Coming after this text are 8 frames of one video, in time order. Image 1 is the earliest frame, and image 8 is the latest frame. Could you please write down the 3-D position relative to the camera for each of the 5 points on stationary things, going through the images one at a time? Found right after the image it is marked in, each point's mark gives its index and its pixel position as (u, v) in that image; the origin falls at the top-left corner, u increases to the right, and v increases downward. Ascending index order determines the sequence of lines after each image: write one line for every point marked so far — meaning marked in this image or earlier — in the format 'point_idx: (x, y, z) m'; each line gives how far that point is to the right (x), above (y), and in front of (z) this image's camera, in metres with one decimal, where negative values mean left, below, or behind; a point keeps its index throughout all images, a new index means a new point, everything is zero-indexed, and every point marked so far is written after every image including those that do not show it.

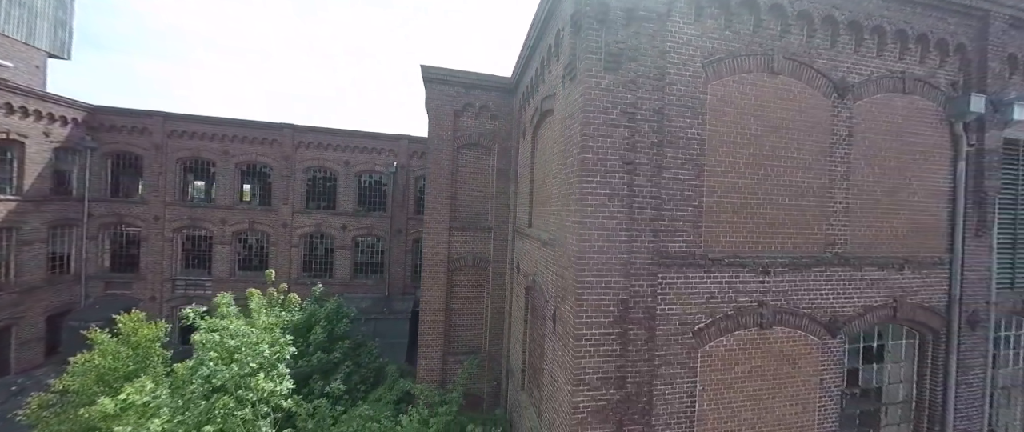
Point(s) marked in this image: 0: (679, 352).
0: (+2.1, -1.7, +5.1) m
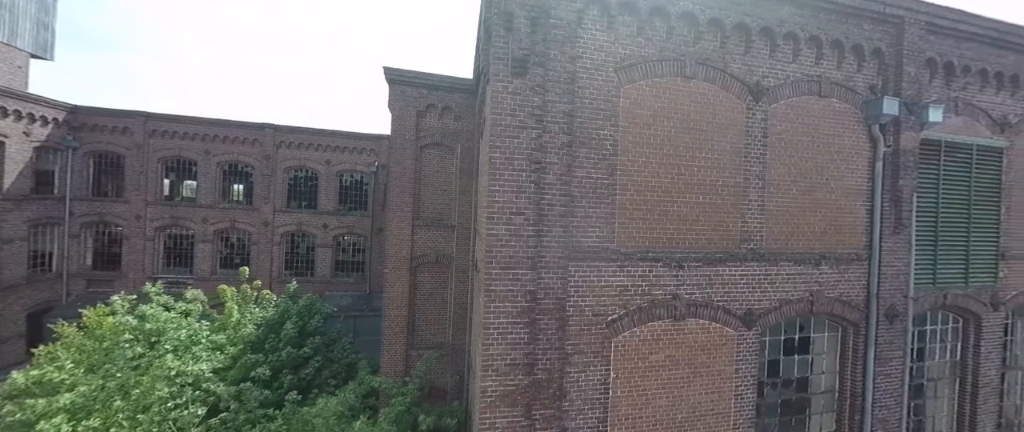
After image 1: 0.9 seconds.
0: (+1.1, -1.7, +5.4) m
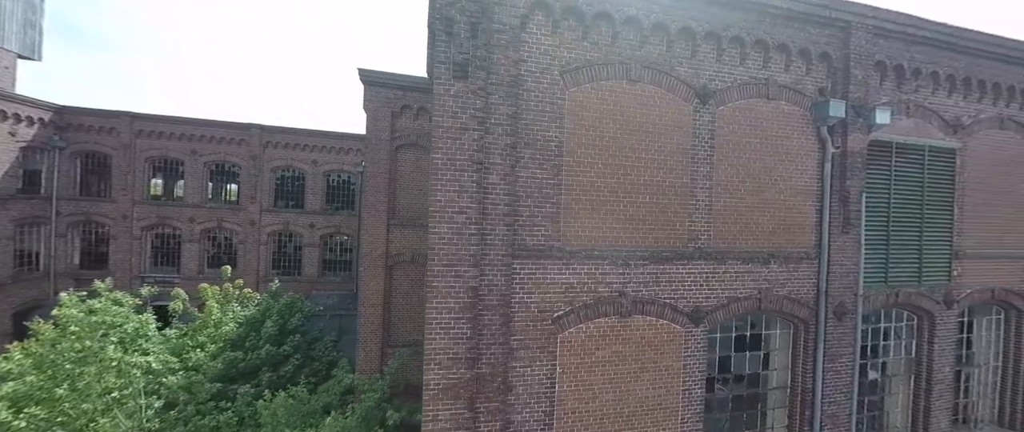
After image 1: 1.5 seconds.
0: (+0.3, -1.7, +5.6) m
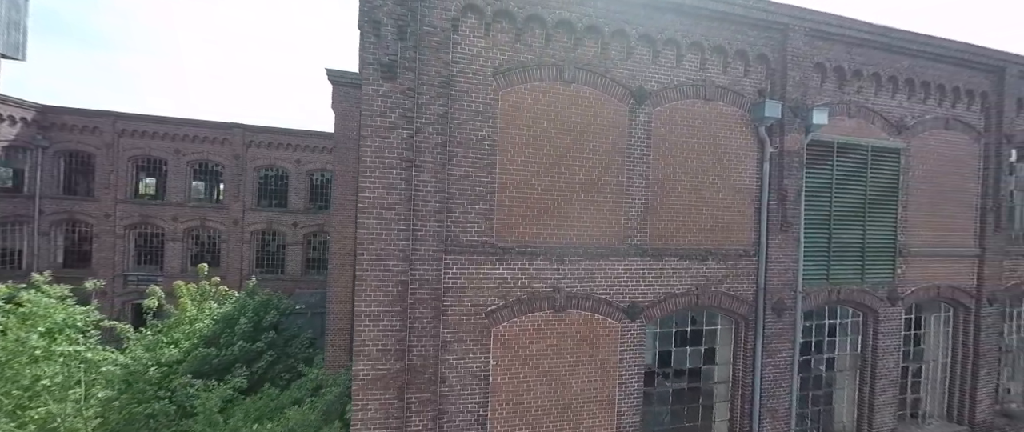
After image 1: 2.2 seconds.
0: (-0.6, -1.6, +5.7) m
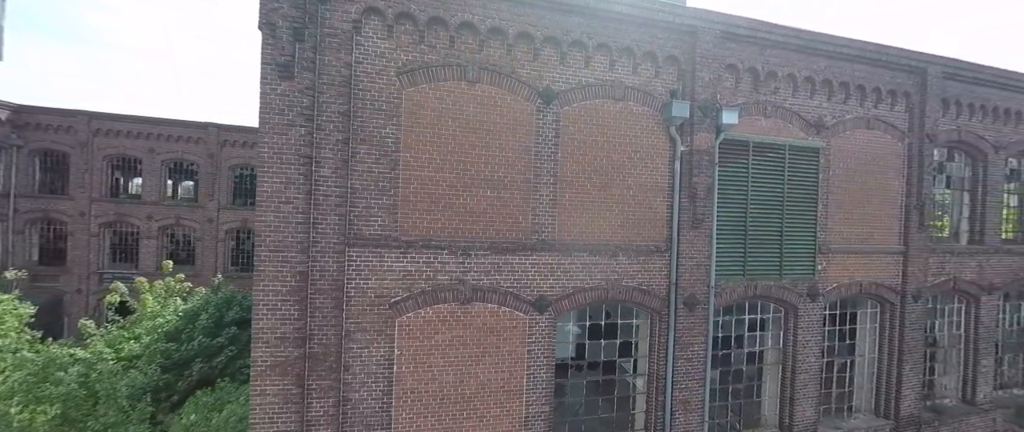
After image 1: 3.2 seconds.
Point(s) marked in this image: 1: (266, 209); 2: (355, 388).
0: (-2.1, -1.6, +5.9) m
1: (-3.3, +0.1, +5.3) m
2: (-2.3, -2.6, +5.9) m
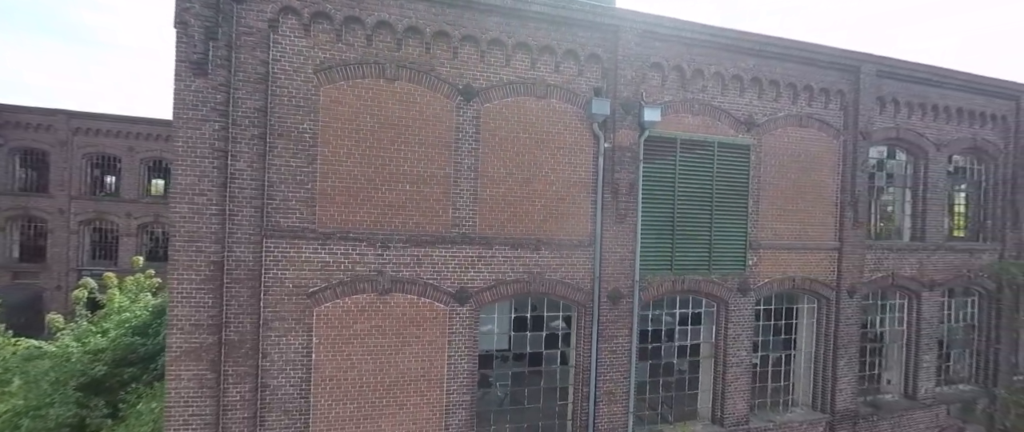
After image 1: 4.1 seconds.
0: (-3.4, -1.4, +6.1) m
1: (-4.6, +0.2, +5.5) m
2: (-3.7, -2.4, +6.1) m
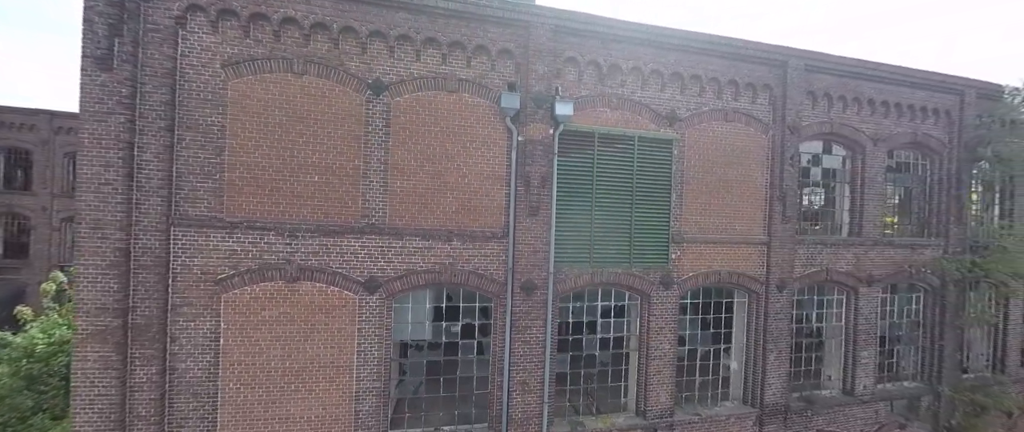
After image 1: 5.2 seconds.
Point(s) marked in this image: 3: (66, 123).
0: (-5.0, -1.3, +6.4) m
1: (-6.2, +0.4, +5.8) m
2: (-5.3, -2.3, +6.3) m
3: (-20.7, +4.3, +18.6) m
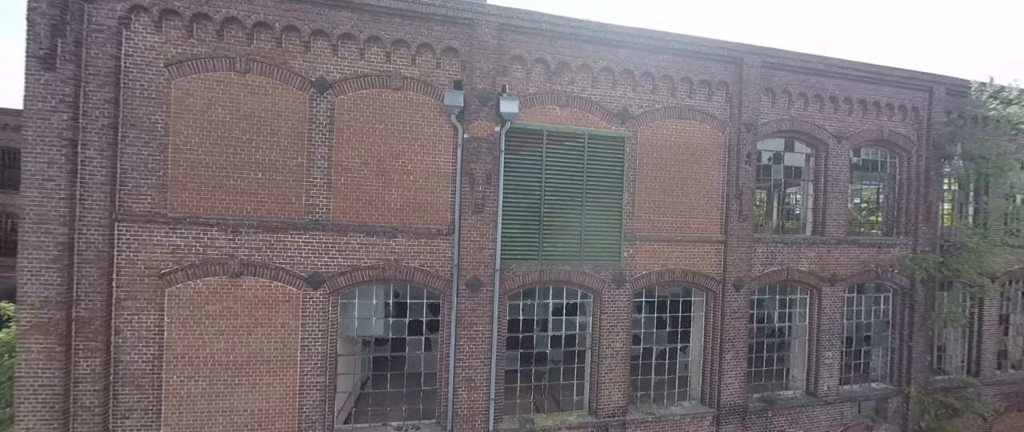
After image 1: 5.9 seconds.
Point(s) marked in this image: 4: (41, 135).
0: (-6.0, -1.2, +6.5) m
1: (-7.3, +0.5, +6.0) m
2: (-6.3, -2.2, +6.5) m
3: (-21.4, +4.3, +19.0) m
4: (-7.1, +1.2, +6.0) m
